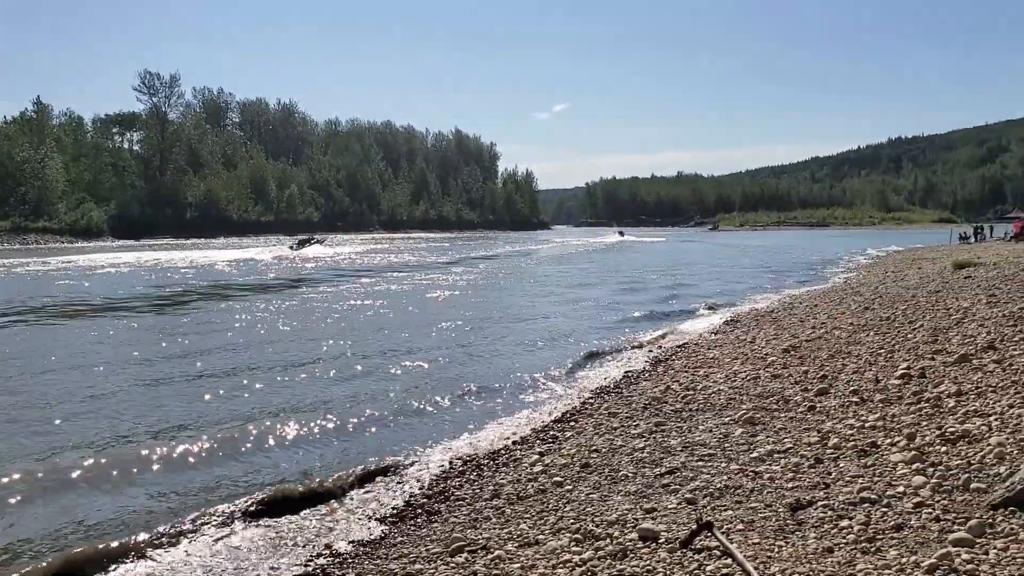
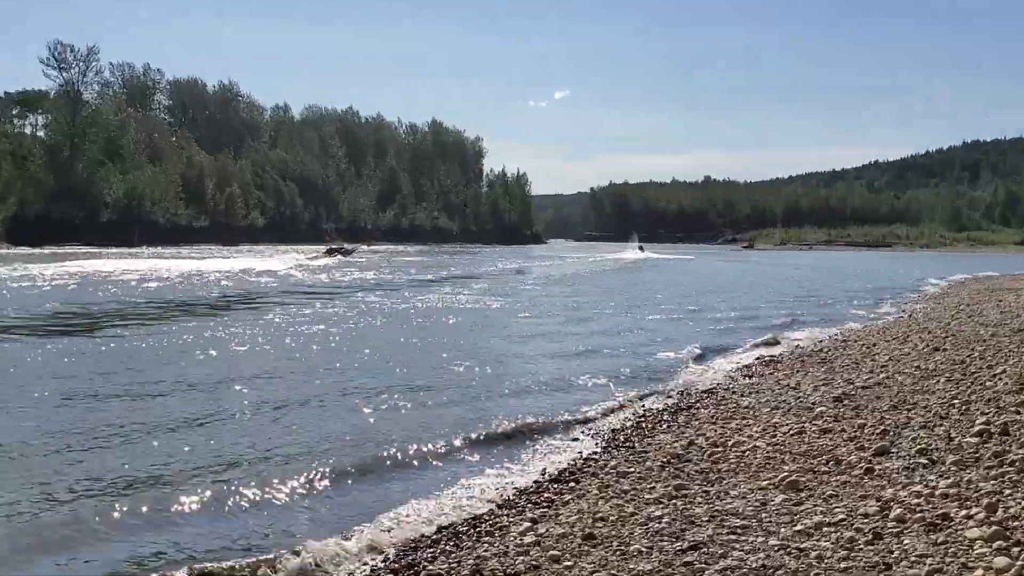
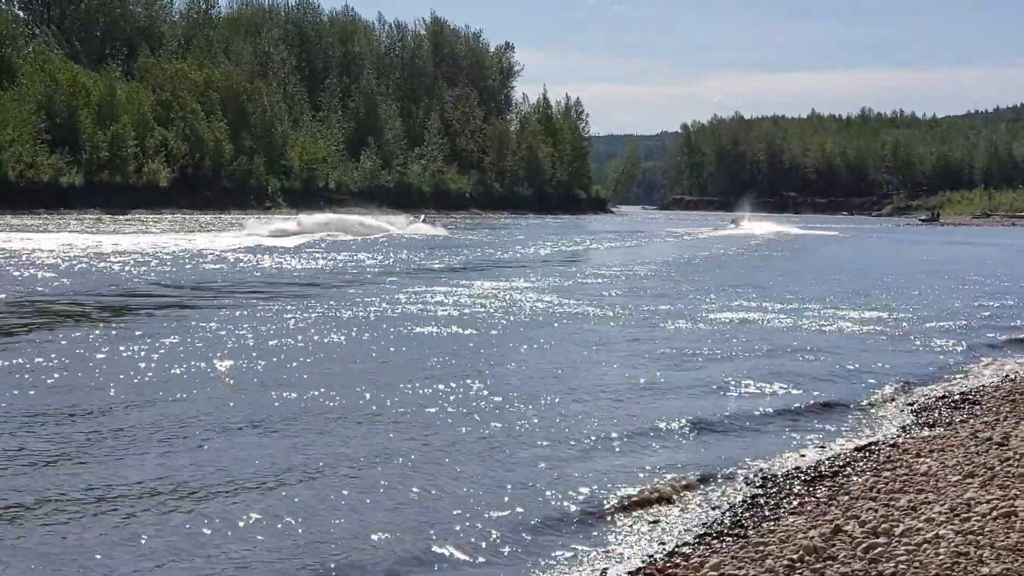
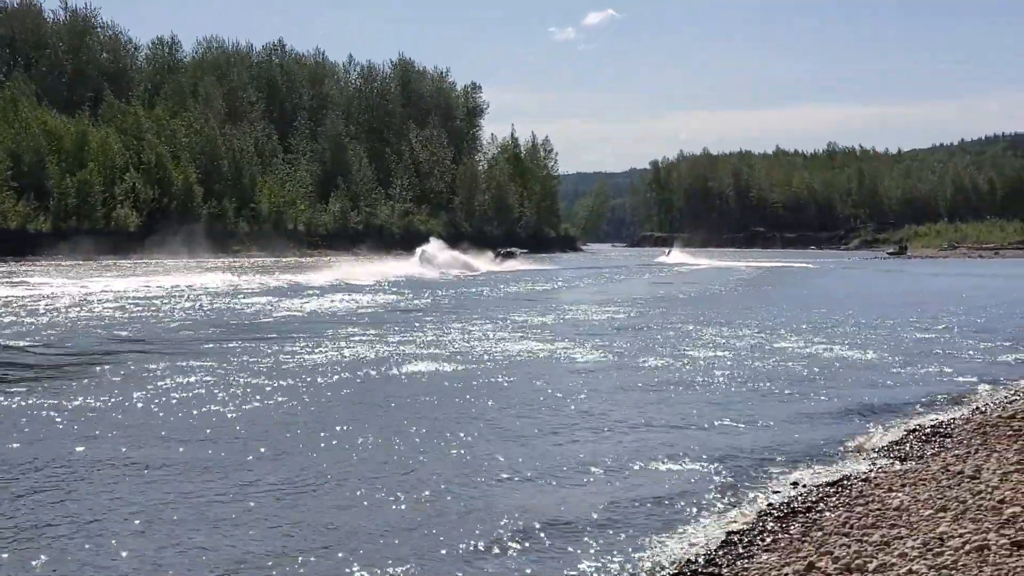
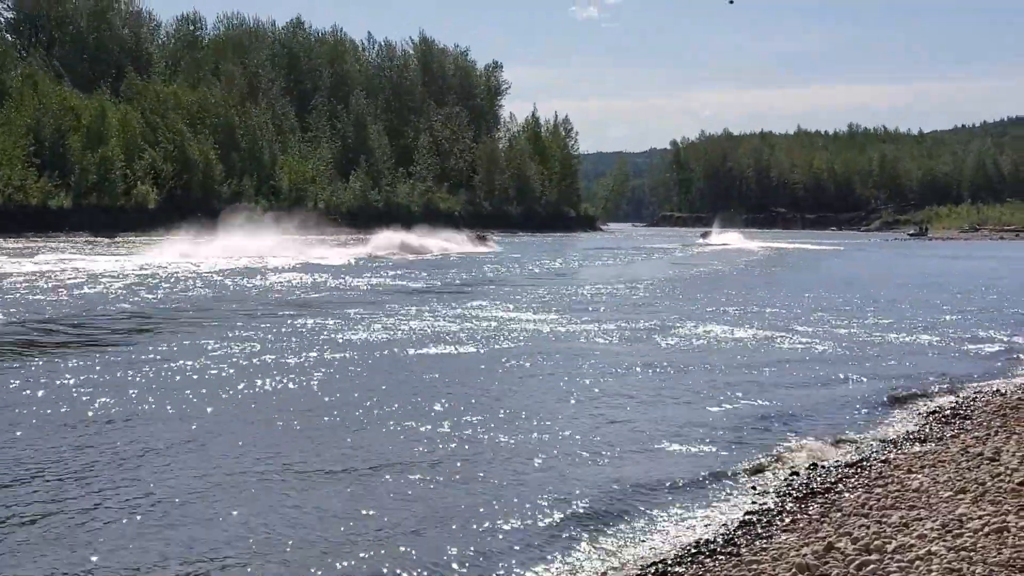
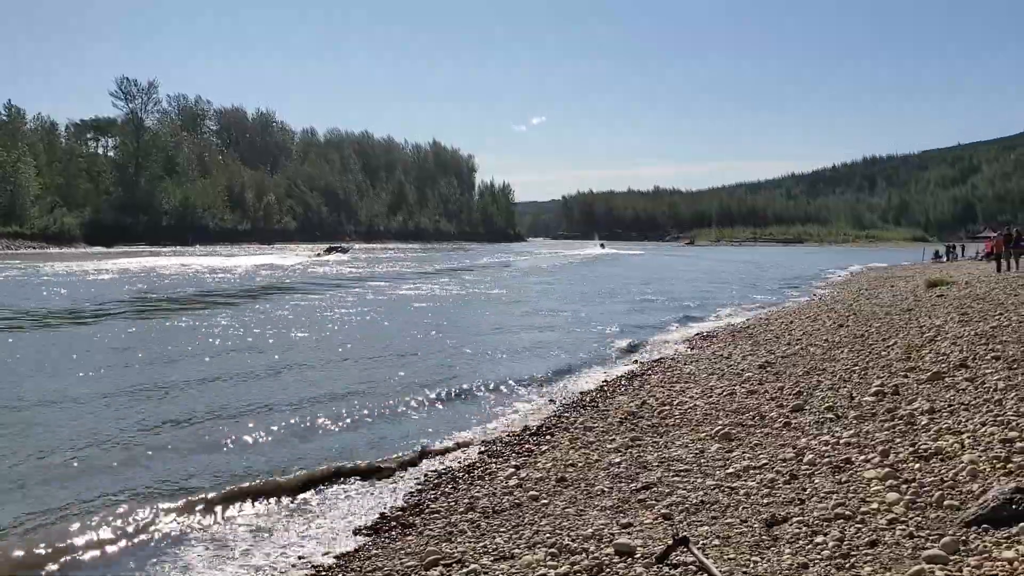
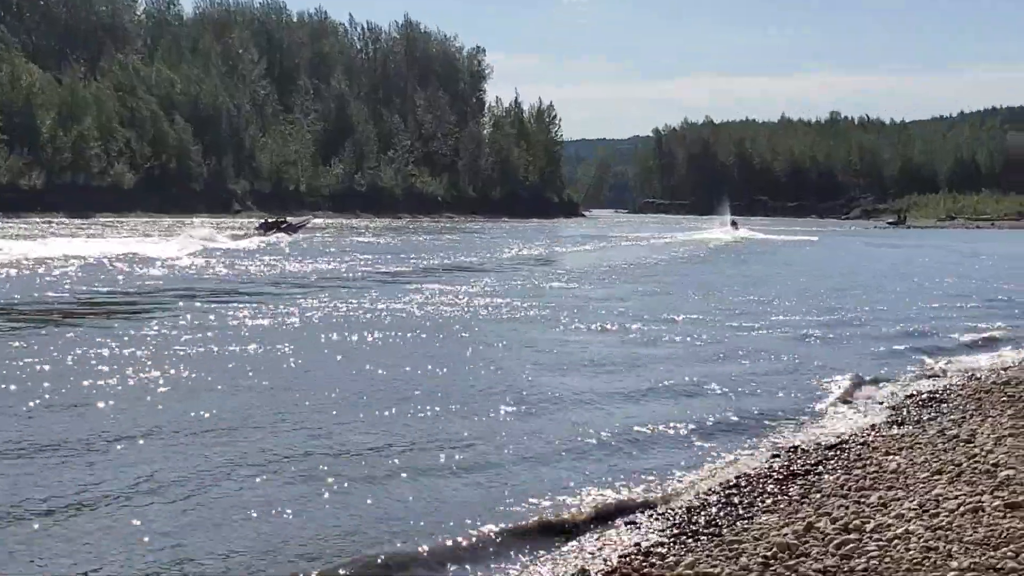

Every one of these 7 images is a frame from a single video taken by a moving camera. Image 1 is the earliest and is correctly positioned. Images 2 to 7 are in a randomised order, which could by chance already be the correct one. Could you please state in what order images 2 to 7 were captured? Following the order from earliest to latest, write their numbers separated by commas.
6, 2, 7, 3, 5, 4
